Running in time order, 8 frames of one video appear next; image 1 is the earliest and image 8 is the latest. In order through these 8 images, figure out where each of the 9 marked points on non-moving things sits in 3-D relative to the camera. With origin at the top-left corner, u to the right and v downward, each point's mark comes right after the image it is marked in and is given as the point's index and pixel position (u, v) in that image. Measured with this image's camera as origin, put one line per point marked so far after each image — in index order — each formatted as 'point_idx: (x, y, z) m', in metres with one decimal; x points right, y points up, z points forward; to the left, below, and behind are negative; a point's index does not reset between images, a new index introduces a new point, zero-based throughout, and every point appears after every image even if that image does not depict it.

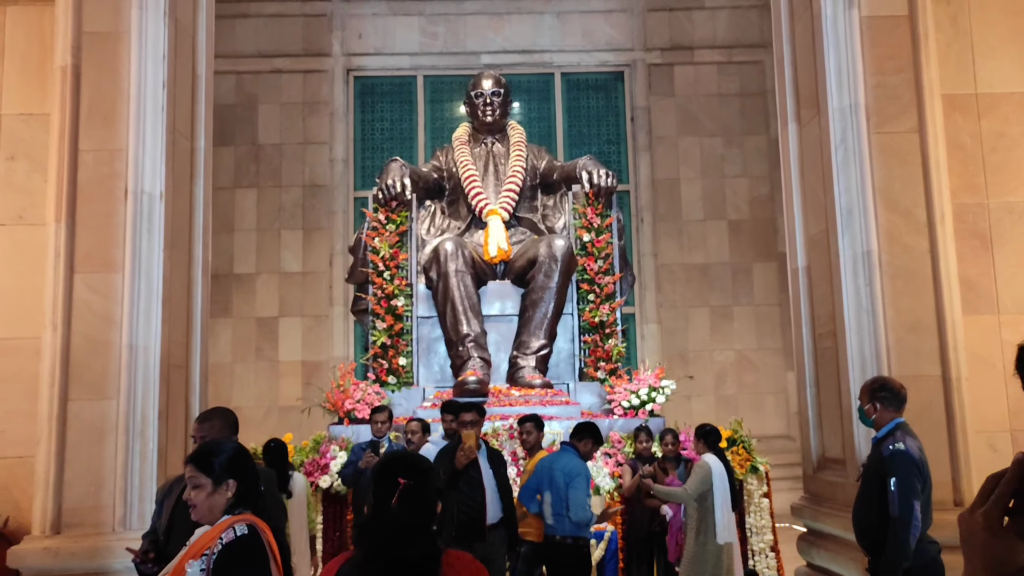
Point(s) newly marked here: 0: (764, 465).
0: (+1.9, -1.4, +6.7) m
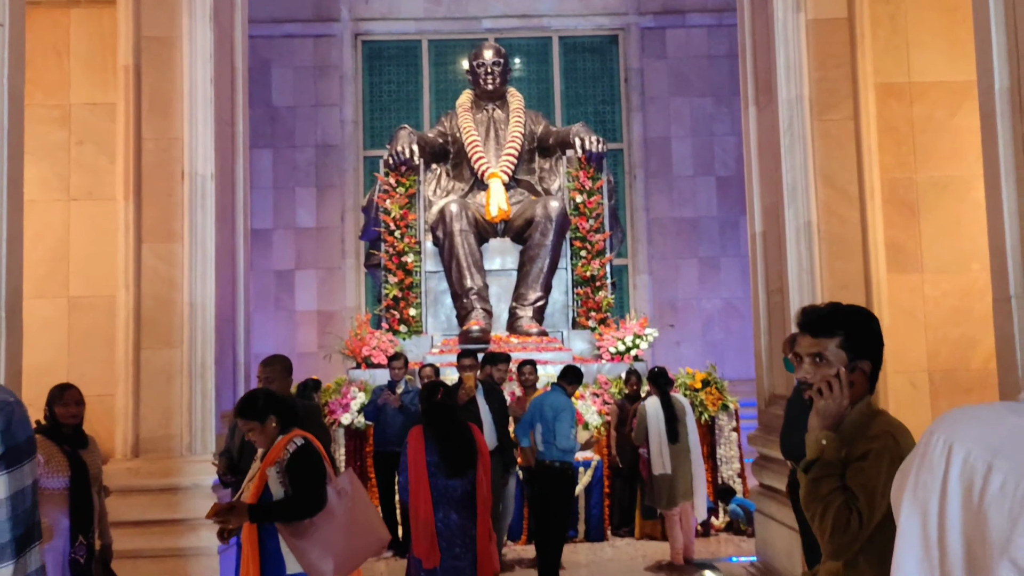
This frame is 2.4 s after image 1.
0: (+1.9, -1.0, +7.6) m
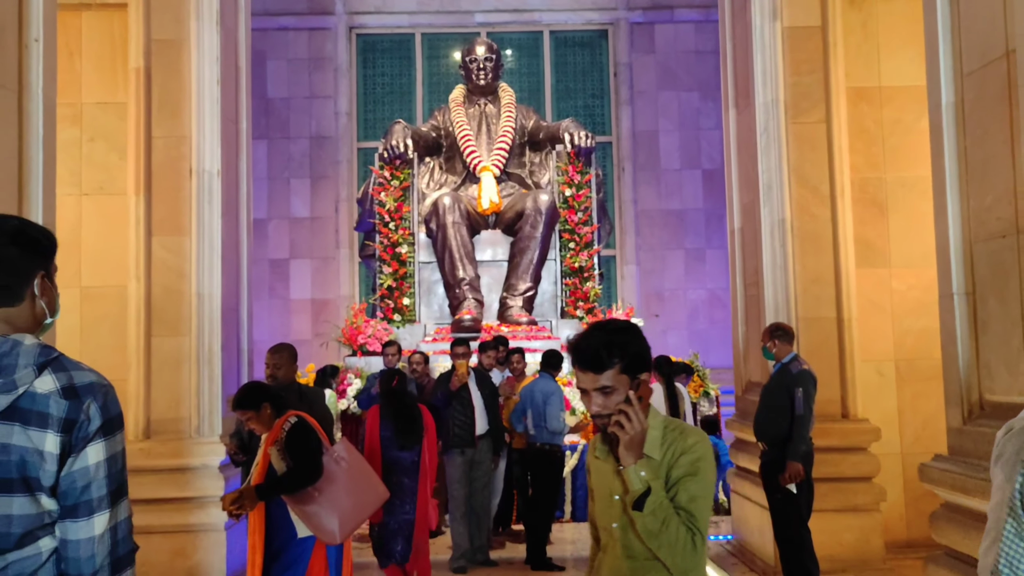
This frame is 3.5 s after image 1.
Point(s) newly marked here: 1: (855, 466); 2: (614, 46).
0: (+1.8, -0.9, +8.0) m
1: (+2.1, -1.1, +5.4) m
2: (+1.4, +3.4, +12.4) m
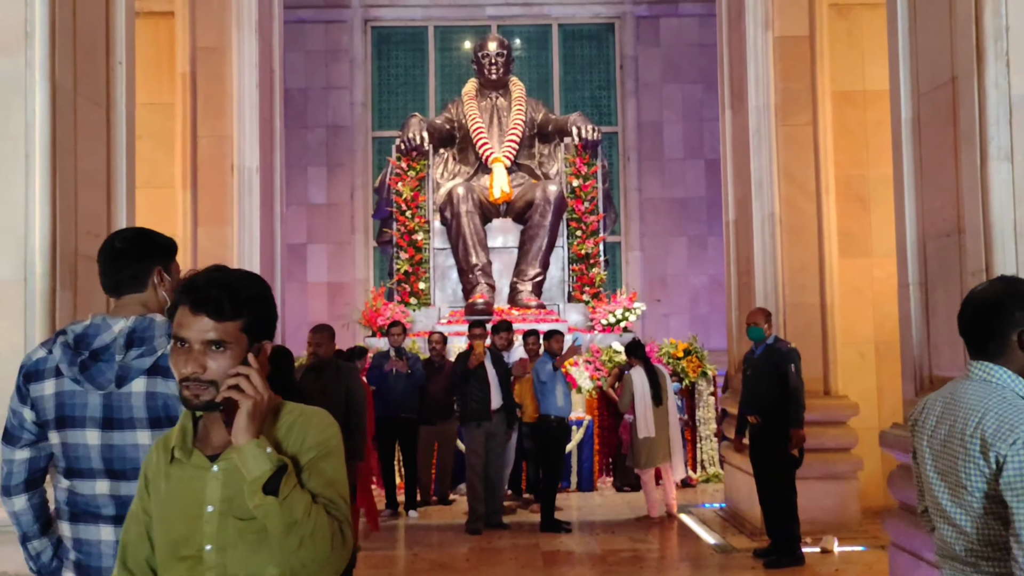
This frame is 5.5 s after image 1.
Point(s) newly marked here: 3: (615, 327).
0: (+1.9, -0.8, +8.5) m
1: (+2.2, -1.0, +5.9) m
2: (+1.6, +3.6, +12.8) m
3: (+1.1, -0.4, +9.3) m
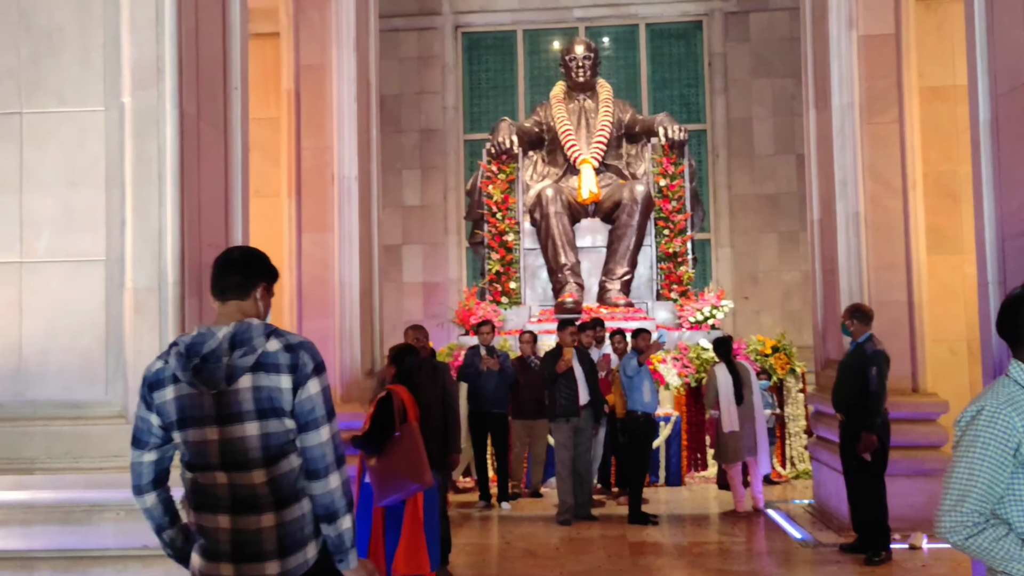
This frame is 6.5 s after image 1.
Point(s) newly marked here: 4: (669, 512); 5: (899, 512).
0: (+2.8, -0.8, +8.6) m
1: (+2.8, -1.0, +5.9) m
2: (+2.9, +3.7, +12.9) m
3: (+2.0, -0.4, +9.4) m
4: (+1.3, -1.8, +7.2) m
5: (+2.6, -1.5, +6.0) m
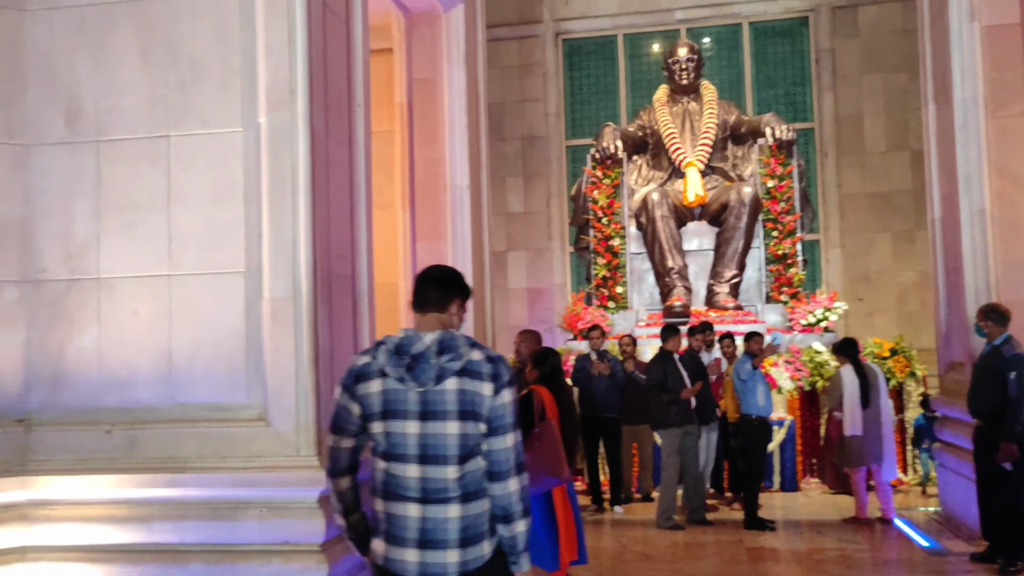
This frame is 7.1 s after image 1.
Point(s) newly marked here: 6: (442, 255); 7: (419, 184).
0: (+3.9, -0.8, +8.3) m
1: (+3.5, -1.0, +5.7) m
2: (+4.3, +3.6, +12.6) m
3: (+3.2, -0.4, +9.2) m
4: (+2.2, -1.8, +7.1) m
5: (+3.4, -1.5, +5.7) m
6: (-0.5, +0.3, +6.8) m
7: (-0.7, +0.8, +6.9) m
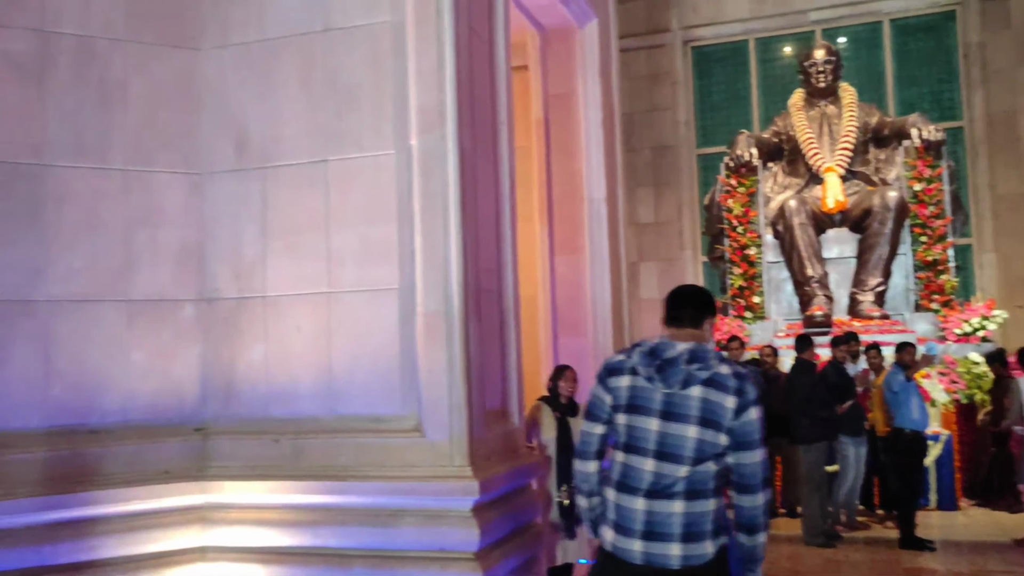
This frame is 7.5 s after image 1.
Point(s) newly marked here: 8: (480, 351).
0: (+5.1, -0.8, +7.7) m
1: (+4.4, -1.0, +5.2) m
2: (+6.1, +3.6, +11.9) m
3: (+4.5, -0.5, +8.7) m
4: (+3.3, -1.9, +6.7) m
5: (+4.3, -1.6, +5.2) m
6: (+0.5, +0.2, +6.9) m
7: (+0.4, +0.7, +7.0) m
8: (-0.2, -0.3, +4.5) m
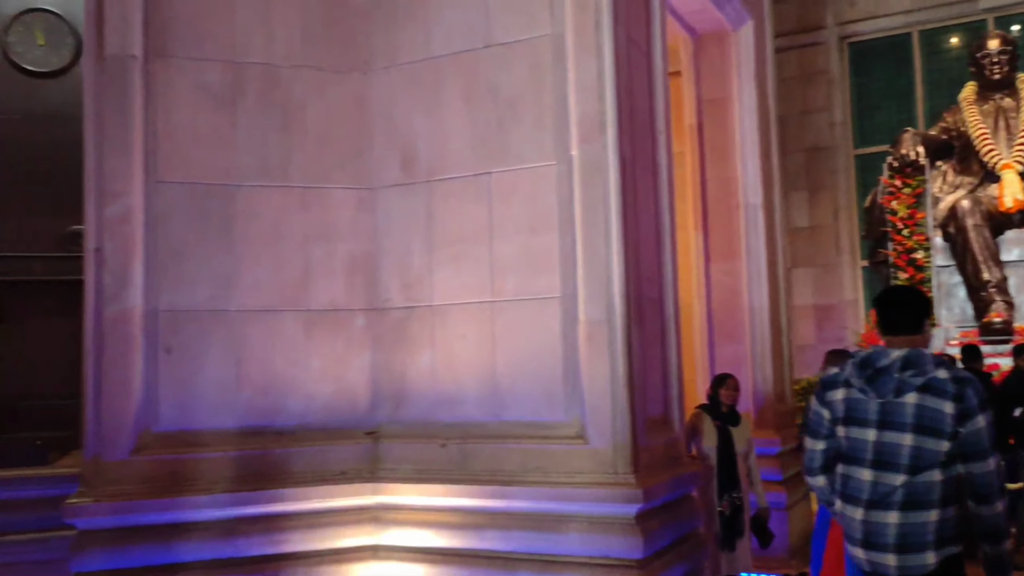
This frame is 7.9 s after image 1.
0: (+6.4, -0.9, +6.8) m
1: (+5.3, -1.0, +4.4) m
2: (+8.0, +3.5, +10.9) m
3: (+6.0, -0.5, +7.9) m
4: (+4.5, -1.9, +6.1) m
5: (+5.2, -1.6, +4.5) m
6: (+1.7, +0.1, +6.8) m
7: (+1.6, +0.7, +6.9) m
8: (+0.7, -0.4, +4.5) m
